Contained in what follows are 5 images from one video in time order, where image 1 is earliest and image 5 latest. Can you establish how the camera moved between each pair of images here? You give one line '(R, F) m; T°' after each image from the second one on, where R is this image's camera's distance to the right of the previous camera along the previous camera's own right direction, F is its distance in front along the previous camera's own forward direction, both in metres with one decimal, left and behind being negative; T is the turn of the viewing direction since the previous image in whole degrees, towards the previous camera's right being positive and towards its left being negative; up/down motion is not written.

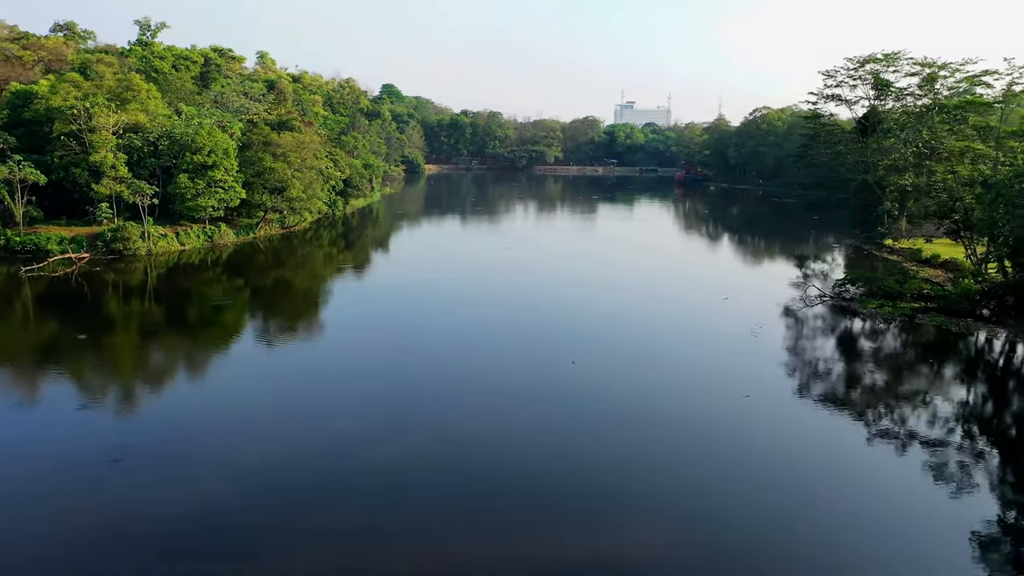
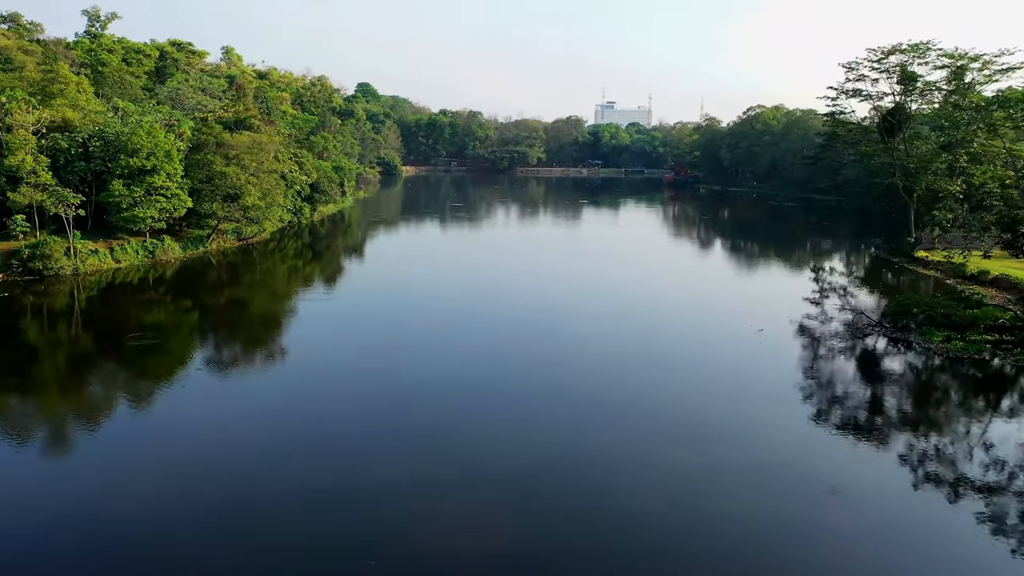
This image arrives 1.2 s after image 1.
(-0.2, +2.3) m; +2°
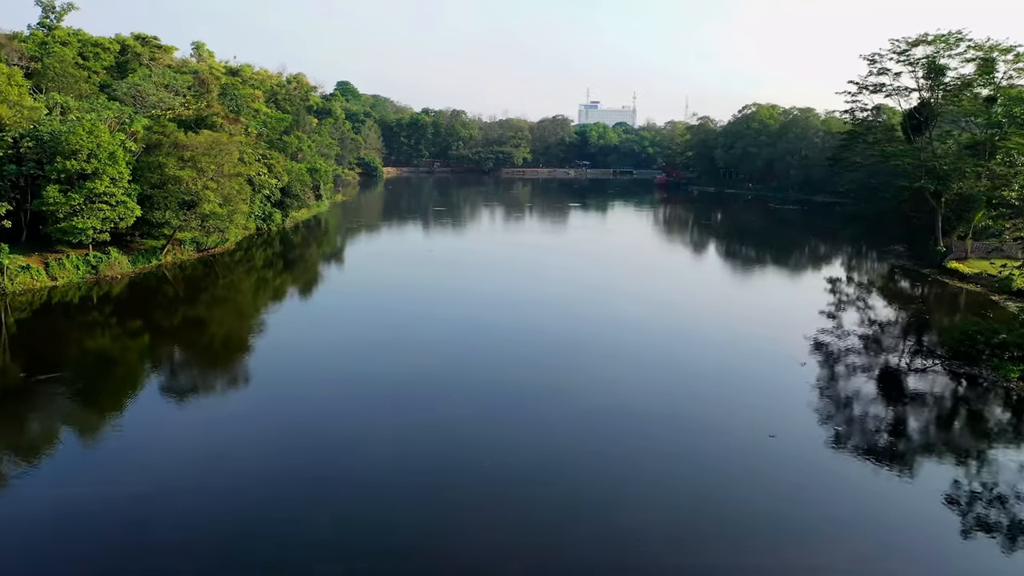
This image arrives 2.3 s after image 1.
(-0.2, +1.8) m; +1°
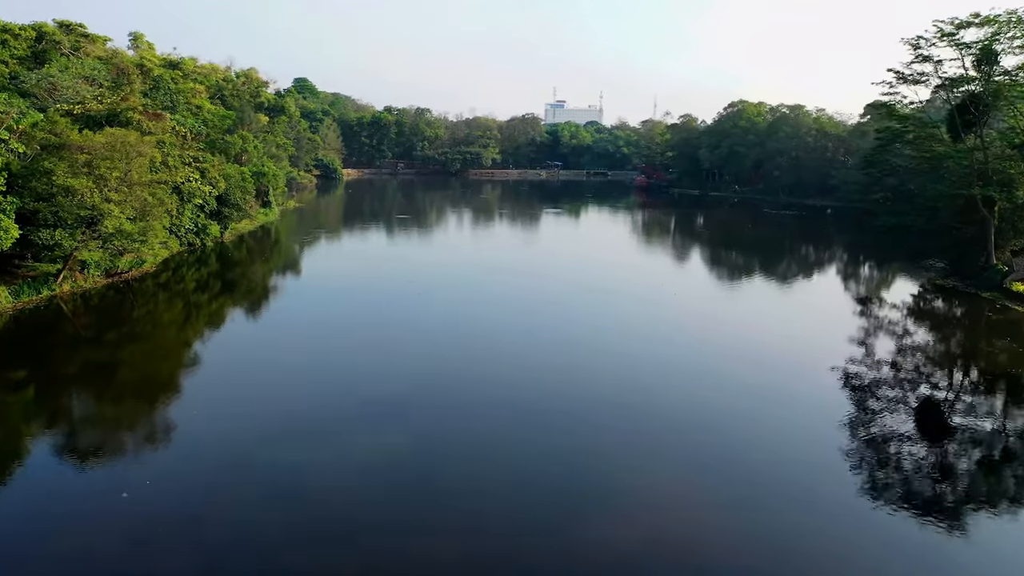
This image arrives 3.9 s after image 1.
(-0.3, +2.9) m; +3°
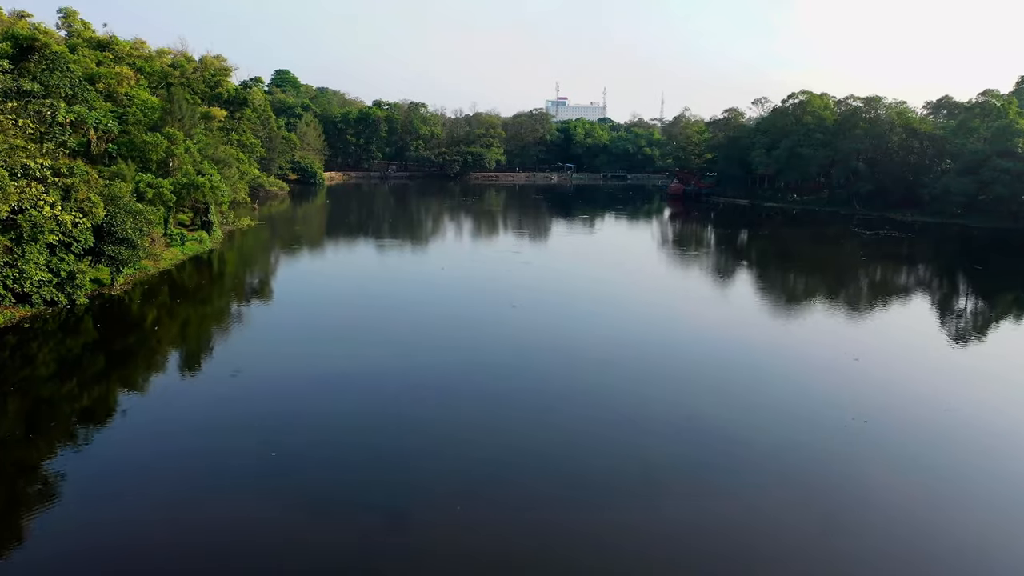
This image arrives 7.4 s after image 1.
(-0.7, +6.2) m; 0°
